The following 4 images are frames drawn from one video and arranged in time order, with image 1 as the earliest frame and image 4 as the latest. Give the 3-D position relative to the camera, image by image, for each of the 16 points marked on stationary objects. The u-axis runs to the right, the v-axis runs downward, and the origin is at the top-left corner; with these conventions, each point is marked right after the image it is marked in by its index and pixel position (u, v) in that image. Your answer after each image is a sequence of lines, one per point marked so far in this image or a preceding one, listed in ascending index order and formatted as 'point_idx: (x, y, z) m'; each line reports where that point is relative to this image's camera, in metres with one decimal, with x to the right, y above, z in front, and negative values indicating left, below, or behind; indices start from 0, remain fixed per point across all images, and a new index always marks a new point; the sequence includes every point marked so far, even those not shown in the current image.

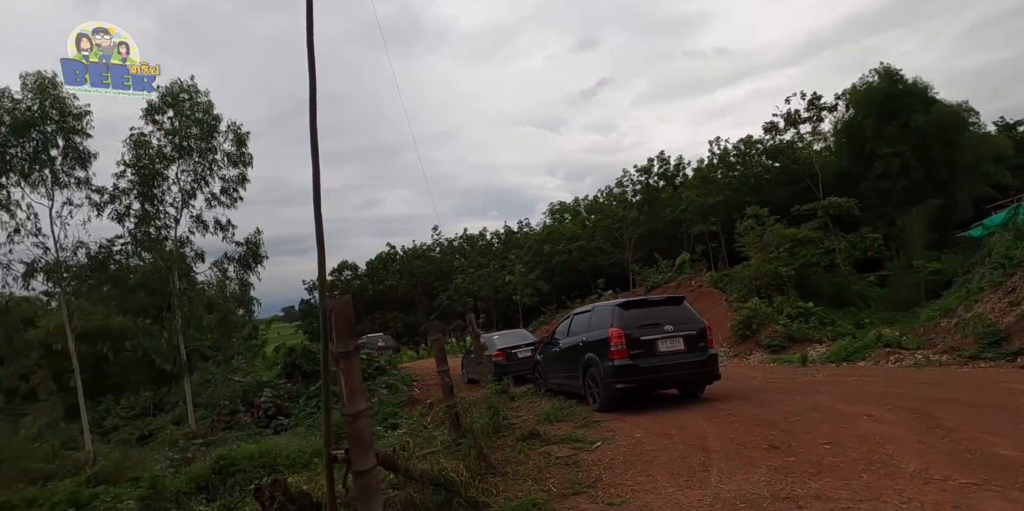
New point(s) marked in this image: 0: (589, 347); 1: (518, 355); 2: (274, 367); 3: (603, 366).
0: (+0.9, -1.0, +6.5) m
1: (+0.1, -1.9, +10.8) m
2: (-6.5, -3.0, +15.7) m
3: (+1.0, -1.2, +6.1) m
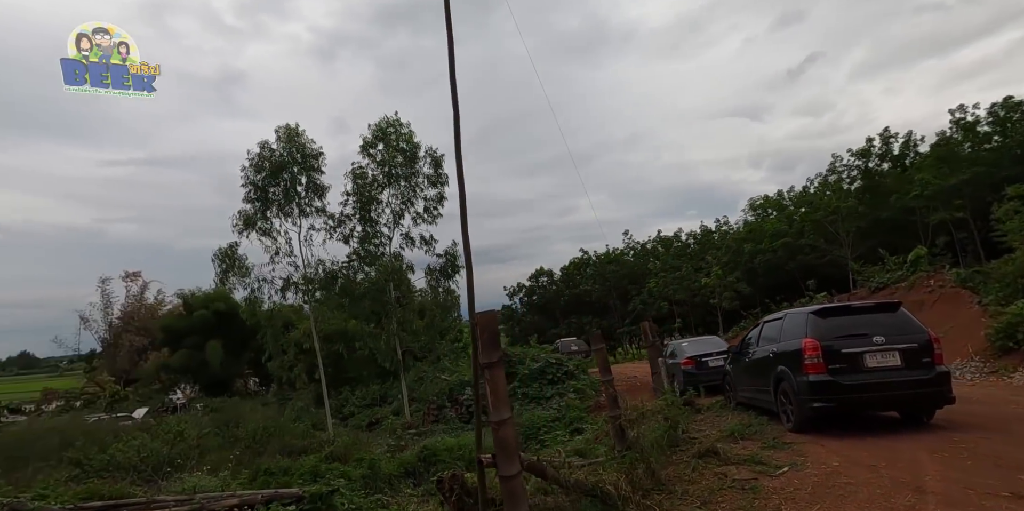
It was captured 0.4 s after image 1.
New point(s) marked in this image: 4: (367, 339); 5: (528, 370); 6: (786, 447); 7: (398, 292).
0: (+2.8, -1.1, +5.9) m
1: (+3.5, -1.9, +10.2) m
2: (-1.1, -3.3, +17.0) m
3: (+2.7, -1.2, +5.5) m
4: (-3.8, -2.2, +14.9) m
5: (+0.3, -2.7, +13.6) m
6: (+2.4, -1.7, +5.0) m
7: (-2.9, -0.9, +14.7) m
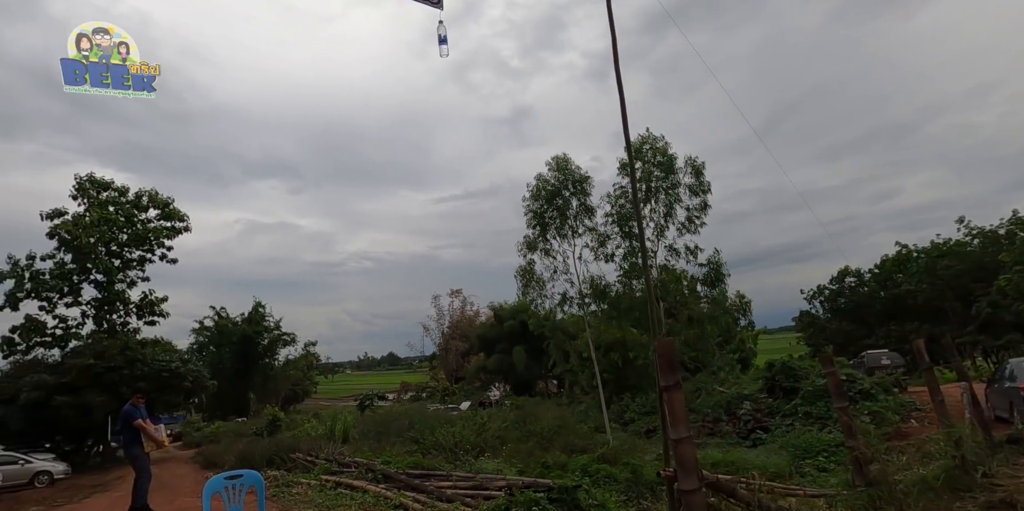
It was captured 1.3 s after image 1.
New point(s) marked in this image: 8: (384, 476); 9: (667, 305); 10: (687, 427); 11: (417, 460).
0: (+4.9, -1.1, +4.5) m
1: (+7.6, -1.9, +7.9) m
2: (+6.8, -3.5, +16.0) m
3: (+4.6, -1.2, +4.1) m
4: (+3.4, -2.5, +15.5) m
5: (+6.5, -2.9, +12.4) m
6: (+4.2, -1.7, +3.9) m
7: (+4.0, -1.3, +15.0) m
8: (-1.5, -2.5, +6.5) m
9: (+4.0, -1.3, +14.9) m
10: (+0.9, -0.9, +3.0) m
11: (-1.3, -2.8, +7.9) m
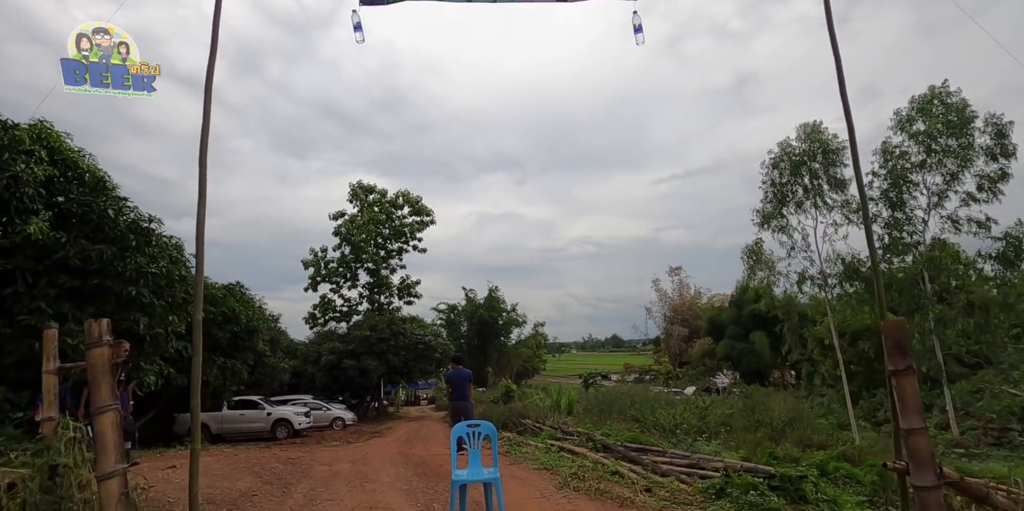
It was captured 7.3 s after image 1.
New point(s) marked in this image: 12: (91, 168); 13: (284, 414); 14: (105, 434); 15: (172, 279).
0: (+6.1, -0.8, +2.6) m
1: (+10.0, -1.4, +4.8) m
2: (+12.3, -2.8, +12.7) m
3: (+5.8, -0.9, +2.4) m
4: (+8.9, -1.9, +13.4) m
5: (+10.6, -2.3, +9.4) m
6: (+5.3, -1.5, +2.3) m
7: (+9.3, -0.7, +12.7) m
8: (+1.1, -2.3, +6.9) m
9: (+9.3, -0.7, +12.7) m
10: (+1.9, -0.8, +2.7) m
11: (+1.7, -2.6, +8.1) m
12: (-6.3, +1.3, +8.6) m
13: (-6.0, -4.1, +14.9) m
14: (-1.5, -0.7, +2.1) m
15: (-5.6, -0.4, +9.5) m
